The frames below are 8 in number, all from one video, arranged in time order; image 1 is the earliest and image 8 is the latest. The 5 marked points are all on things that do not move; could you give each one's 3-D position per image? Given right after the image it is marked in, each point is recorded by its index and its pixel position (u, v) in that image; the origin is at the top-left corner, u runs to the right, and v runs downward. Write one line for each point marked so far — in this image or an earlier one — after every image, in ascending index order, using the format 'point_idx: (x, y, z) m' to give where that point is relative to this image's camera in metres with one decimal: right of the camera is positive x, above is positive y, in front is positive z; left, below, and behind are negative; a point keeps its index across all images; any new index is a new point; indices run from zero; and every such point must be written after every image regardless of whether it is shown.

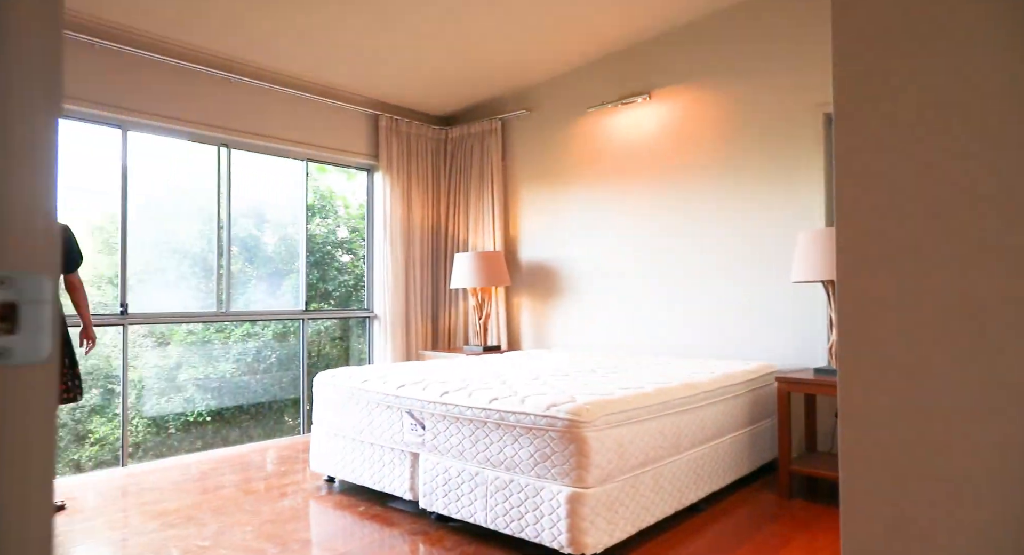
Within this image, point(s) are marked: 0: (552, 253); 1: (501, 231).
0: (+0.3, +0.2, +4.4) m
1: (-0.1, +0.3, +4.6) m
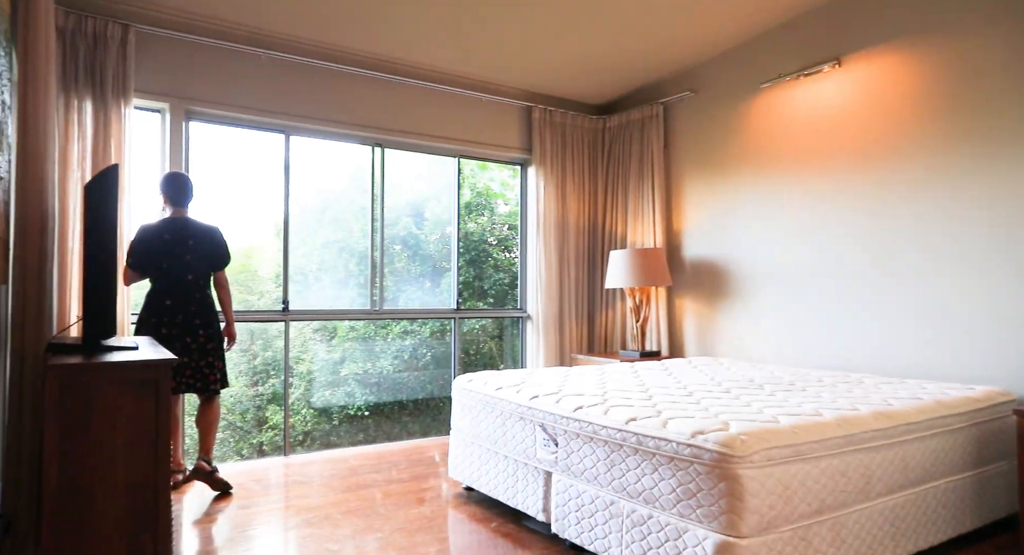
0: (+1.3, +0.2, +3.9) m
1: (+1.0, +0.3, +4.2) m
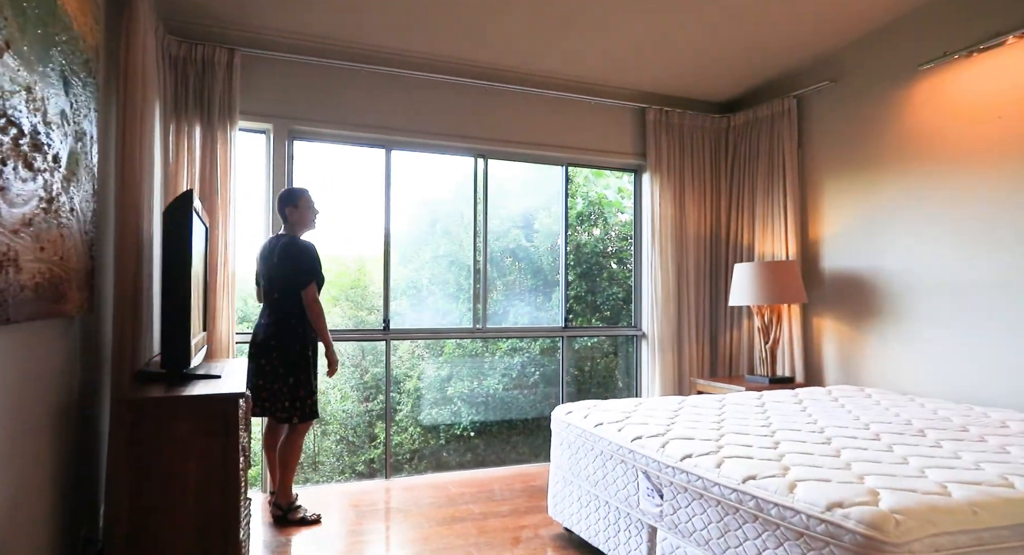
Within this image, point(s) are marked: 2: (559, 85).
0: (+2.0, +0.1, +3.4) m
1: (+1.7, +0.2, +3.7) m
2: (+0.3, +1.3, +4.0) m
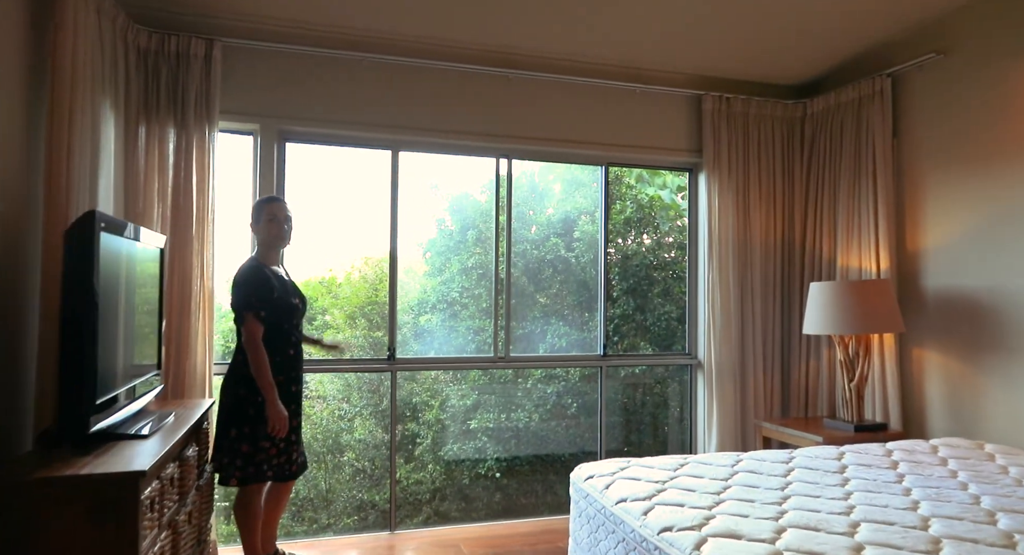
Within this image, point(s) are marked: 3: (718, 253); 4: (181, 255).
0: (+2.1, 0.0, +2.6) m
1: (+1.8, +0.1, +3.0) m
2: (+0.4, +1.2, +3.4) m
3: (+1.1, +0.1, +3.4) m
4: (-1.4, +0.1, +2.5) m
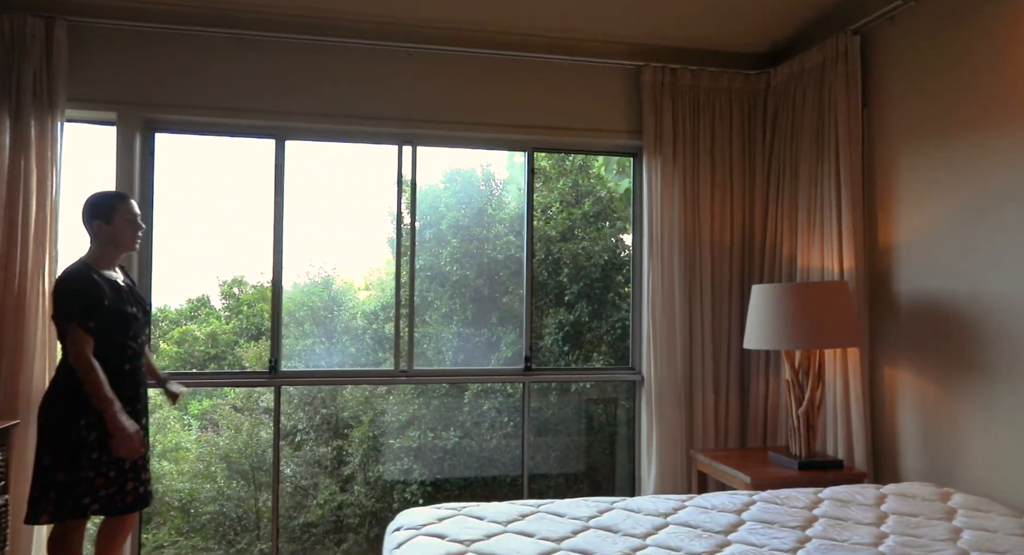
0: (+1.6, 0.0, +2.1) m
1: (+1.4, +0.1, +2.4) m
2: (0.0, +1.2, +3.0) m
3: (+0.7, +0.1, +2.9) m
4: (-1.9, +0.1, +2.3) m
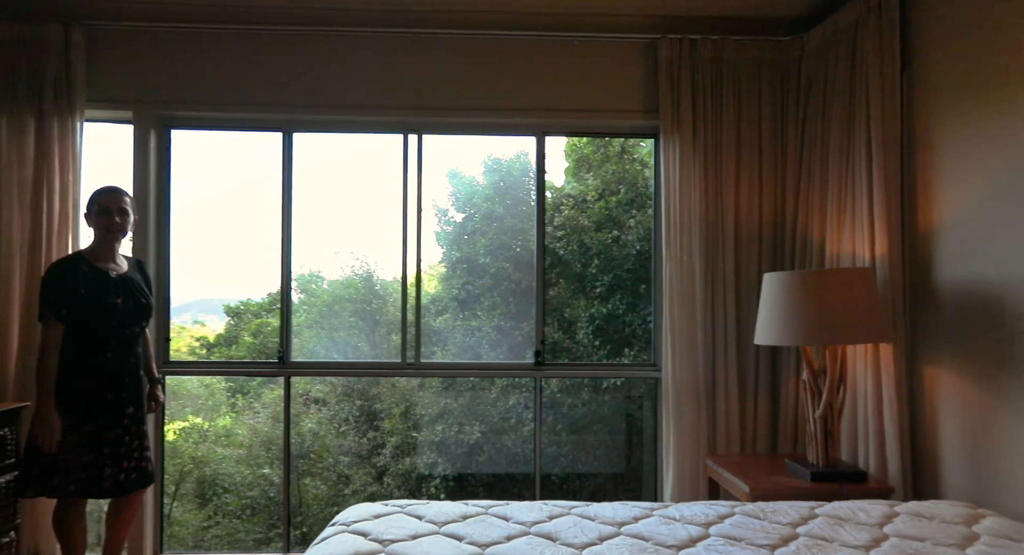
0: (+1.4, 0.0, +1.7) m
1: (+1.3, +0.2, +2.1) m
2: (0.0, +1.2, +2.9) m
3: (+0.7, +0.2, +2.7) m
4: (-2.0, +0.1, +2.5) m
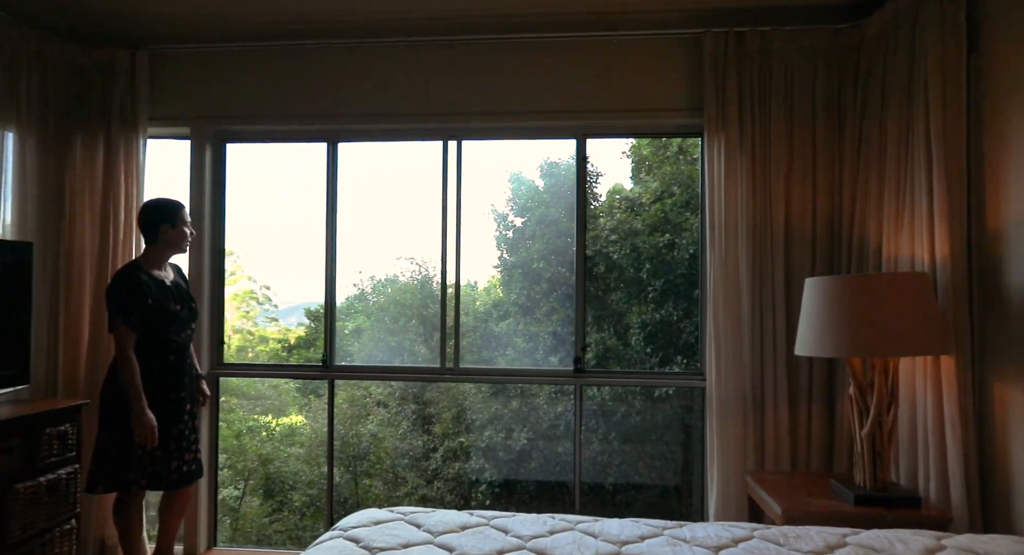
0: (+1.5, 0.0, +1.5) m
1: (+1.4, +0.2, +1.9) m
2: (+0.2, +1.2, +2.9) m
3: (+0.9, +0.1, +2.6) m
4: (-1.8, +0.1, +2.7) m
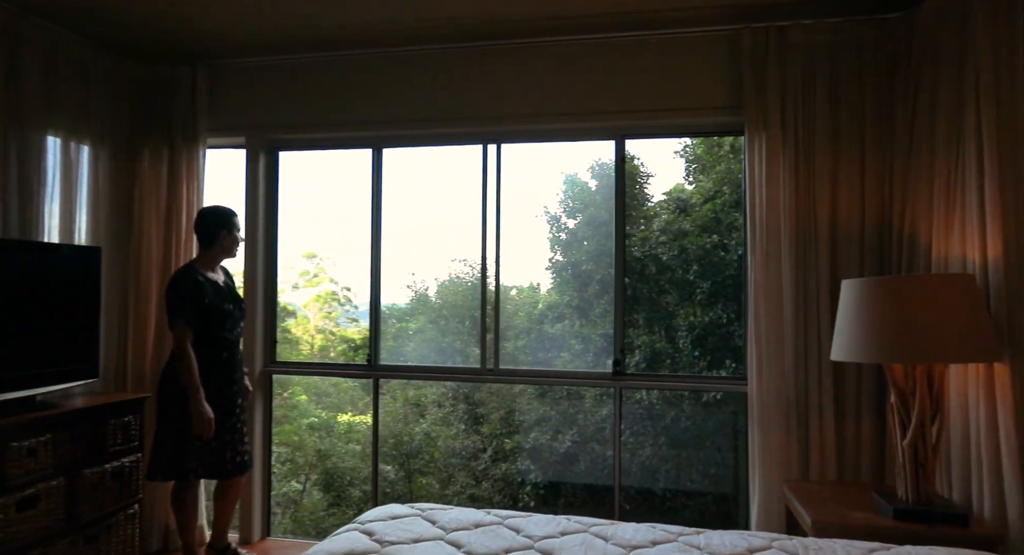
0: (+1.5, 0.0, +1.4) m
1: (+1.4, +0.2, +1.8) m
2: (+0.4, +1.2, +2.9) m
3: (+1.0, +0.1, +2.5) m
4: (-1.6, +0.1, +2.9) m
